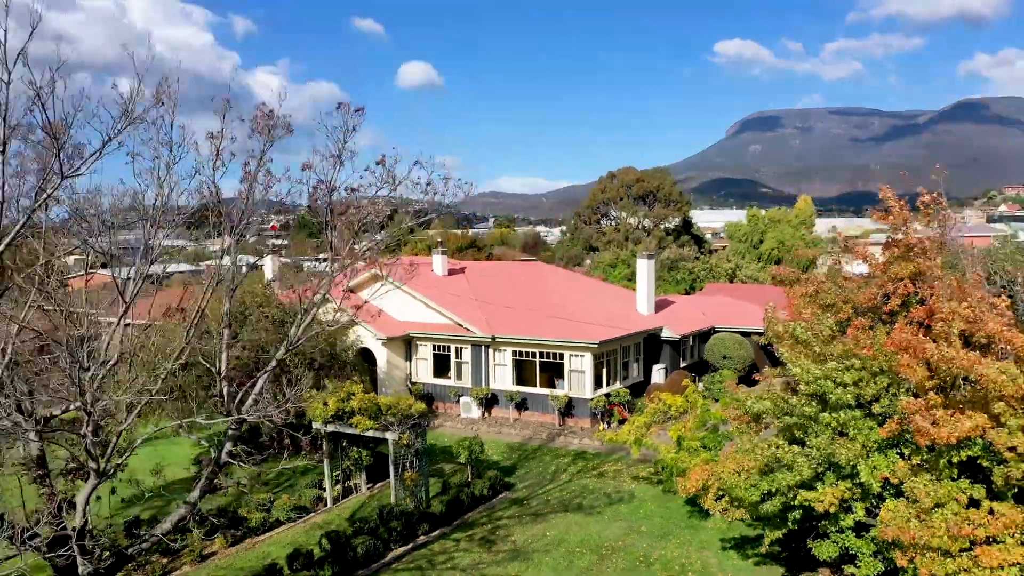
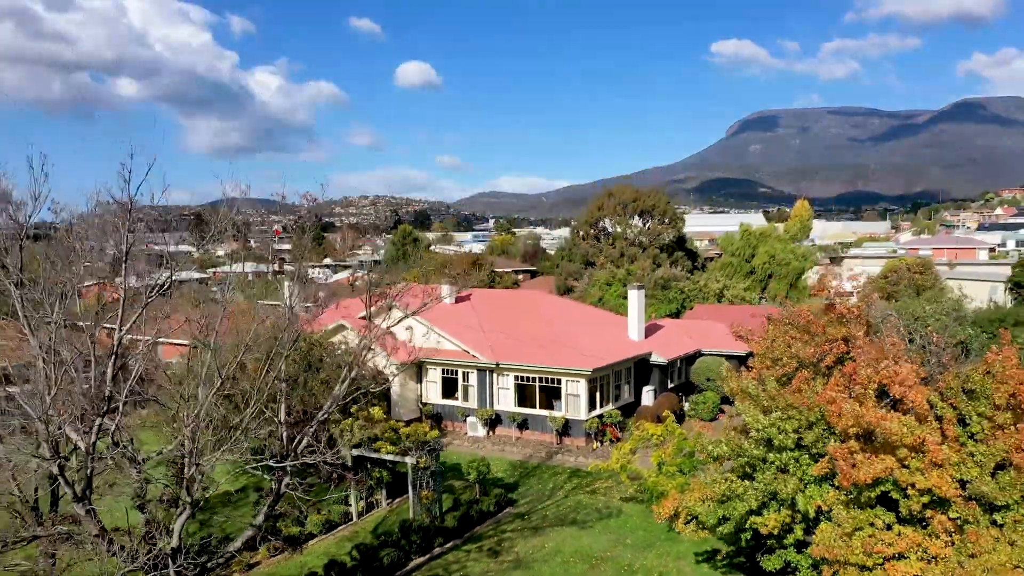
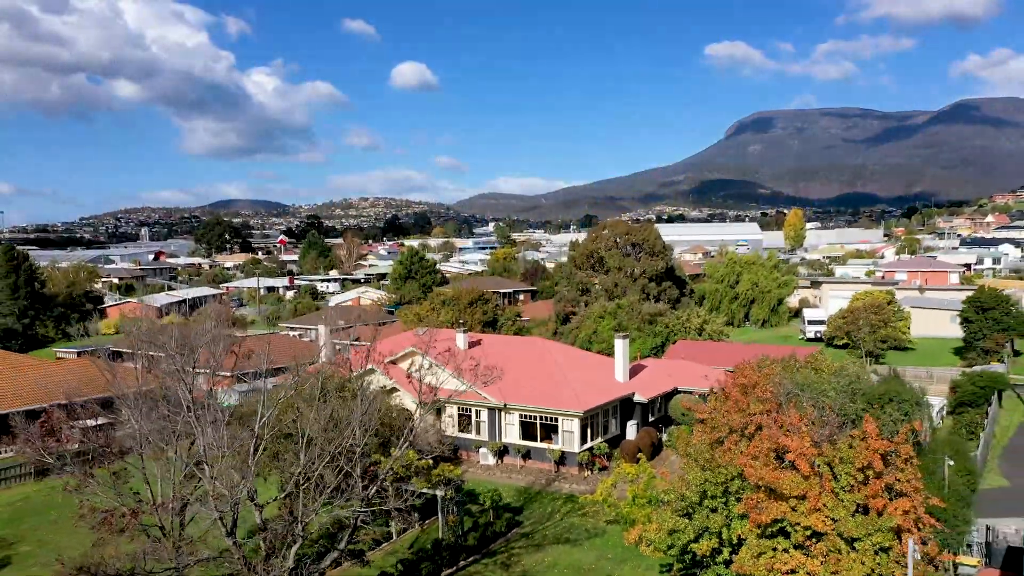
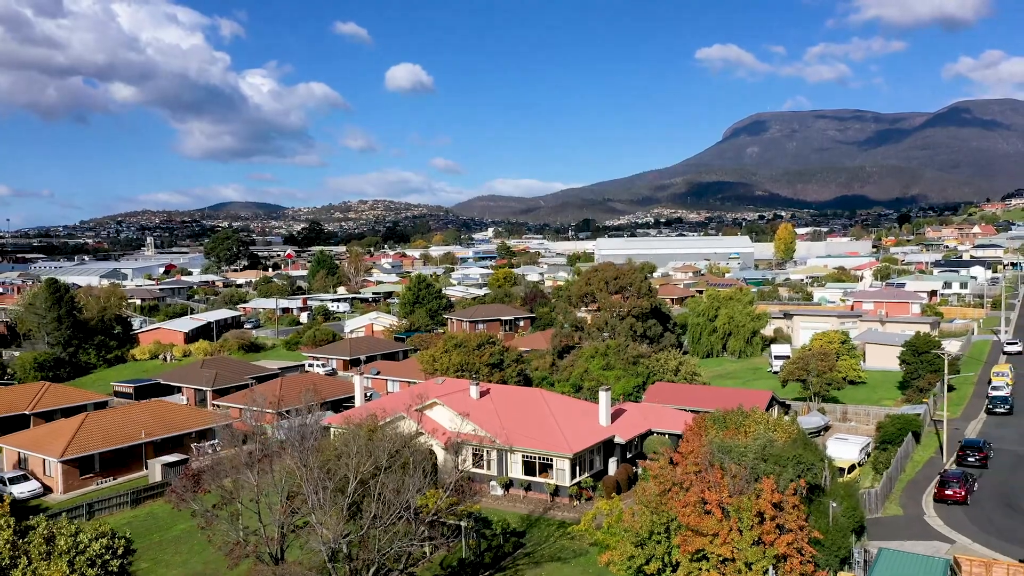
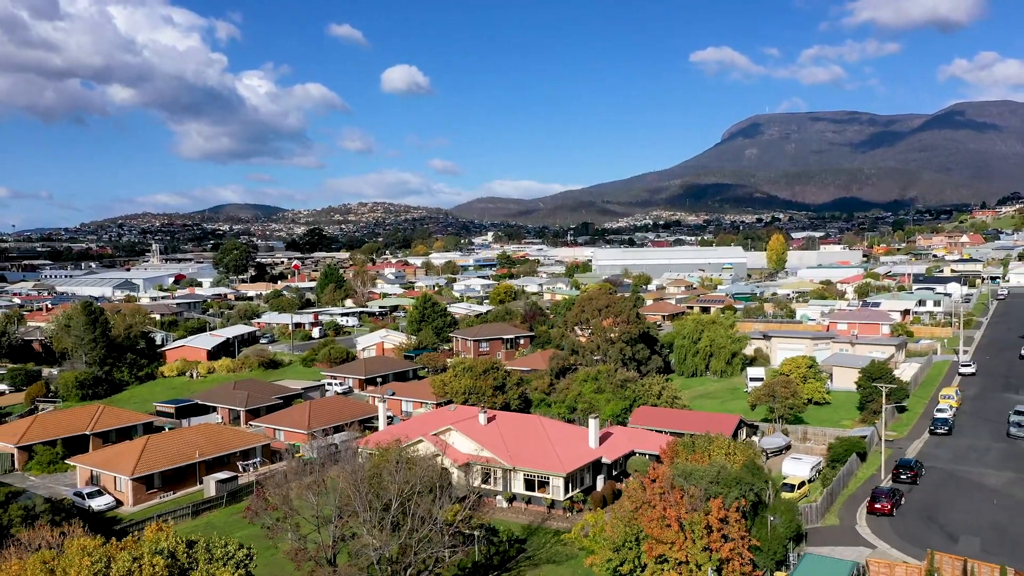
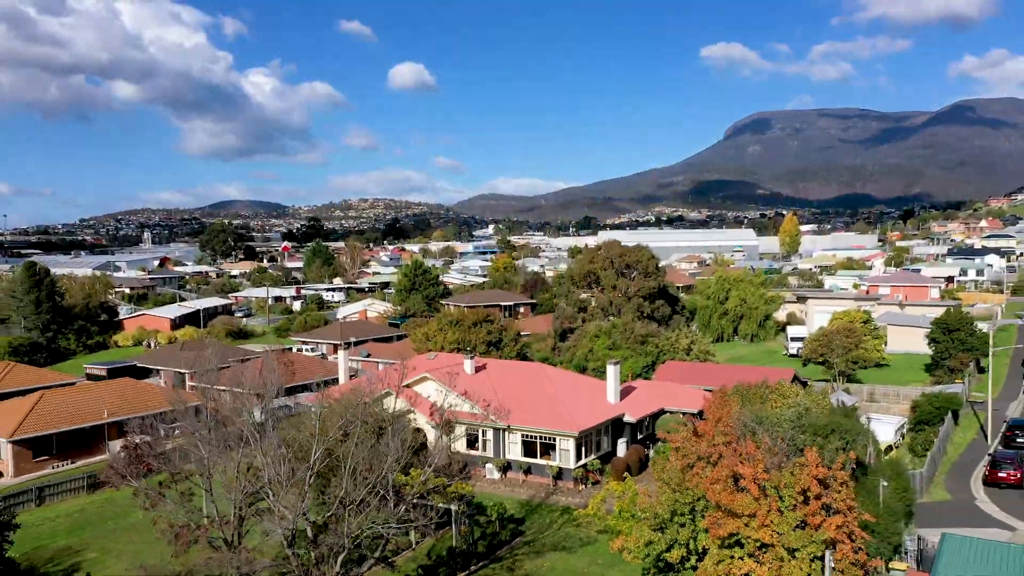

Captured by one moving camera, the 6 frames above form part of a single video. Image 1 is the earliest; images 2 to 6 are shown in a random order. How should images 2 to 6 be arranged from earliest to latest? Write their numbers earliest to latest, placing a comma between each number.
2, 3, 6, 4, 5
